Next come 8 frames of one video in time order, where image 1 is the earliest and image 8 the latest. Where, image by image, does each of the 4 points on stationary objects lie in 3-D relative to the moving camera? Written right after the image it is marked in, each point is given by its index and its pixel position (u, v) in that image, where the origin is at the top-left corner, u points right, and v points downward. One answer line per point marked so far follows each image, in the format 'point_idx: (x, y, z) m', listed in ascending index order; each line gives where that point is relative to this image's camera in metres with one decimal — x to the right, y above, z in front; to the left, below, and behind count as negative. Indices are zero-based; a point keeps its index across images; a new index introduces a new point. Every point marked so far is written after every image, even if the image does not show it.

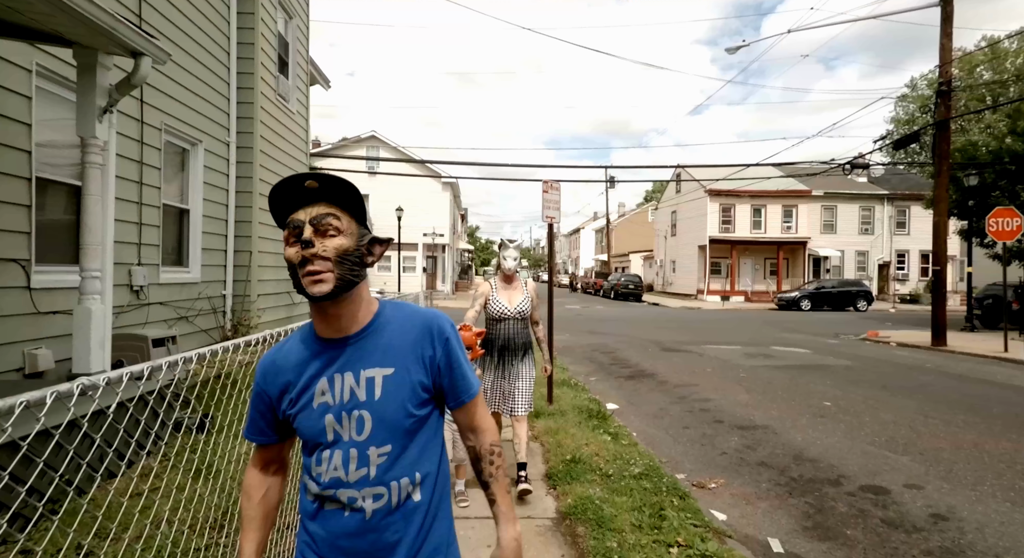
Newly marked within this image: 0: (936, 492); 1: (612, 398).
0: (+3.0, -1.5, +3.8) m
1: (+1.4, -1.6, +7.2) m
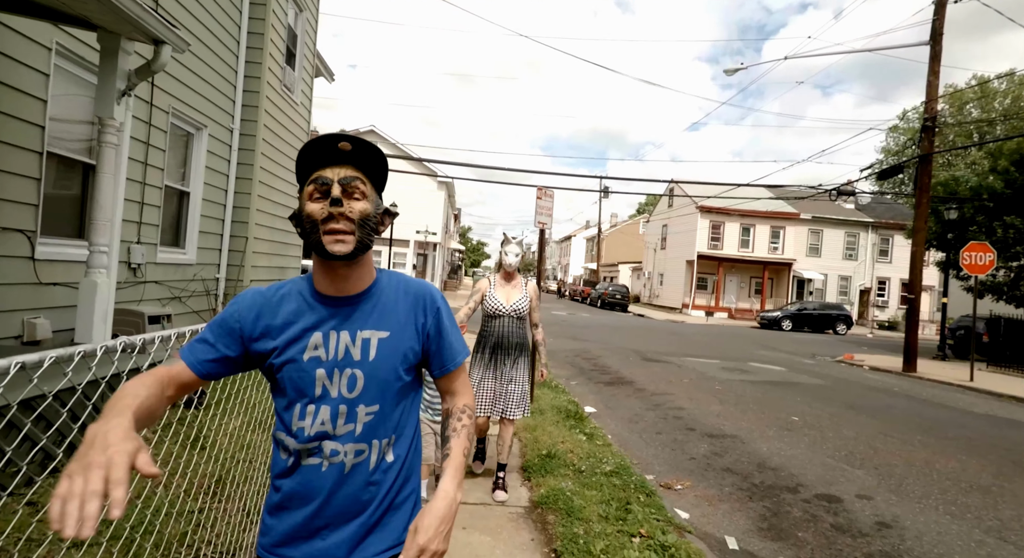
0: (+2.8, -1.7, +4.0) m
1: (+1.1, -1.7, +7.4) m
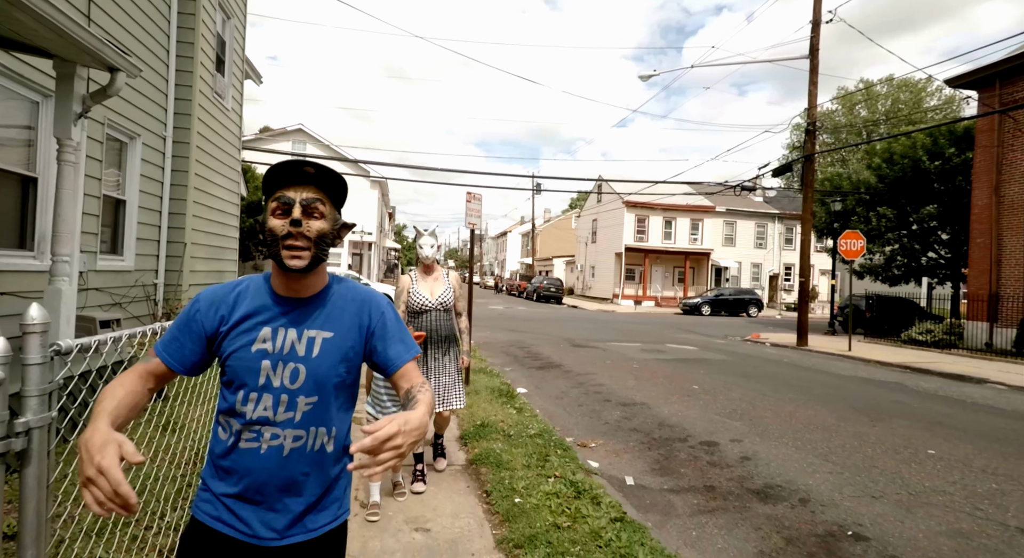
0: (+2.3, -1.6, +5.1) m
1: (+0.2, -1.6, +8.2) m
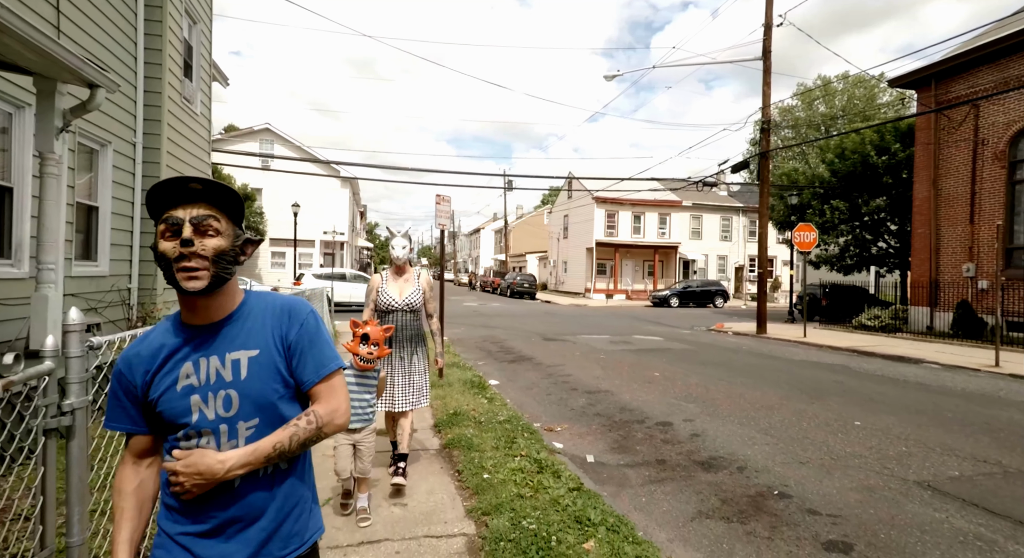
0: (+2.0, -1.5, +5.5) m
1: (-0.3, -1.6, +8.6) m
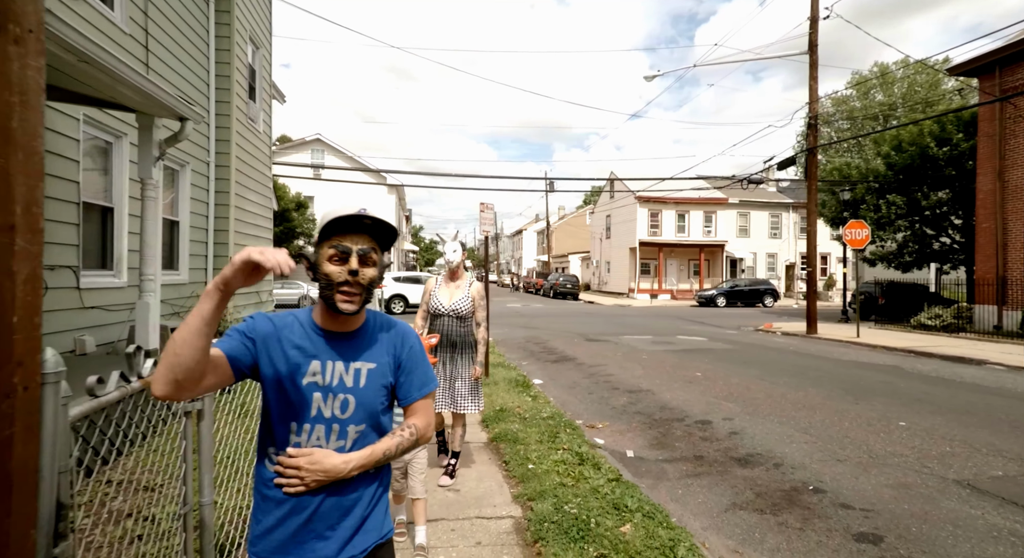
0: (+2.4, -1.5, +5.7) m
1: (+0.4, -1.6, +8.9) m
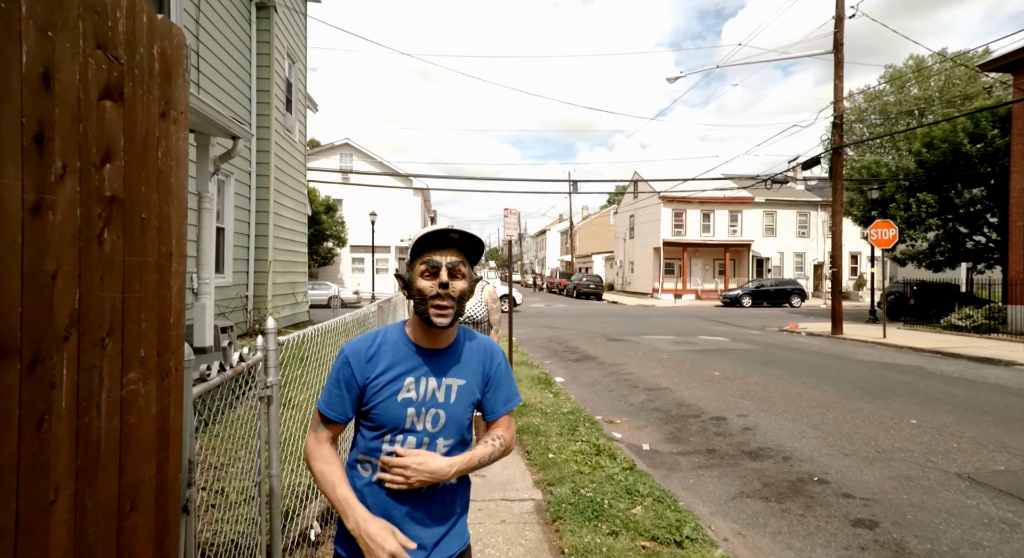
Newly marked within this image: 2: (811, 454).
0: (+2.7, -1.5, +5.9) m
1: (+0.8, -1.6, +9.2) m
2: (+2.6, -1.5, +4.7) m
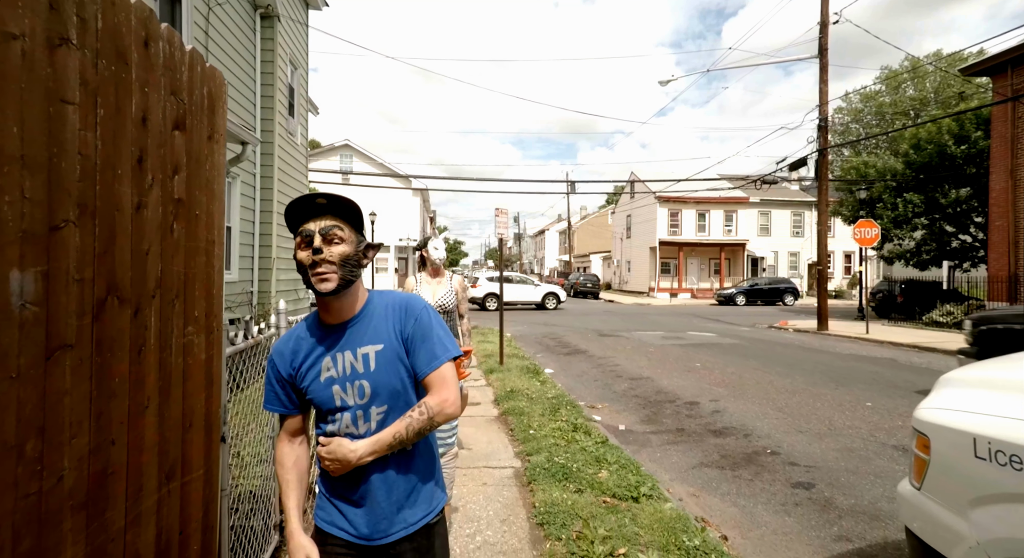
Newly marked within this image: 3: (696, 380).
0: (+2.5, -1.5, +6.4) m
1: (+0.7, -1.6, +9.7) m
2: (+2.5, -1.5, +5.2) m
3: (+2.7, -1.5, +7.8) m
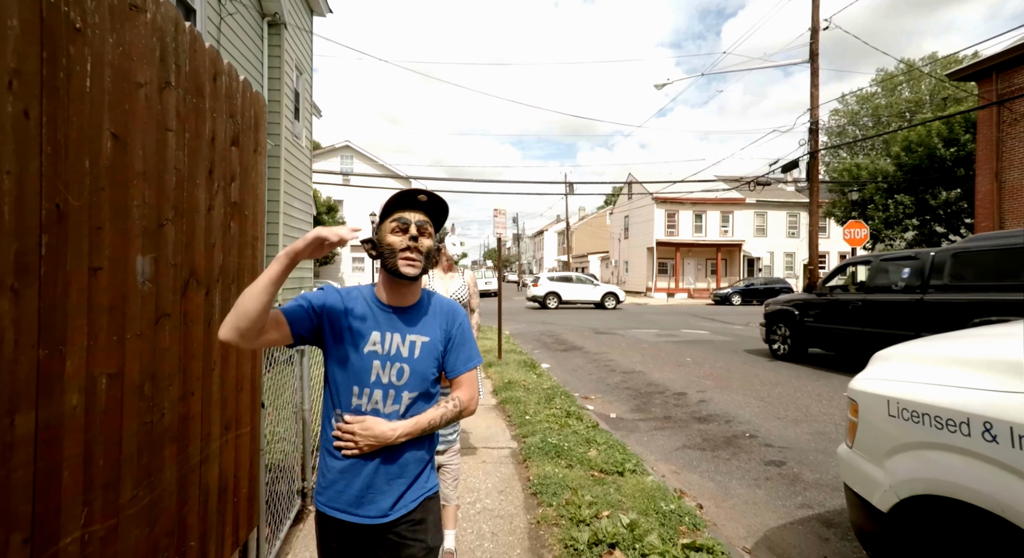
0: (+2.5, -1.4, +6.7) m
1: (+0.6, -1.6, +10.1) m
2: (+2.5, -1.4, +5.5) m
3: (+2.7, -1.4, +8.1) m
